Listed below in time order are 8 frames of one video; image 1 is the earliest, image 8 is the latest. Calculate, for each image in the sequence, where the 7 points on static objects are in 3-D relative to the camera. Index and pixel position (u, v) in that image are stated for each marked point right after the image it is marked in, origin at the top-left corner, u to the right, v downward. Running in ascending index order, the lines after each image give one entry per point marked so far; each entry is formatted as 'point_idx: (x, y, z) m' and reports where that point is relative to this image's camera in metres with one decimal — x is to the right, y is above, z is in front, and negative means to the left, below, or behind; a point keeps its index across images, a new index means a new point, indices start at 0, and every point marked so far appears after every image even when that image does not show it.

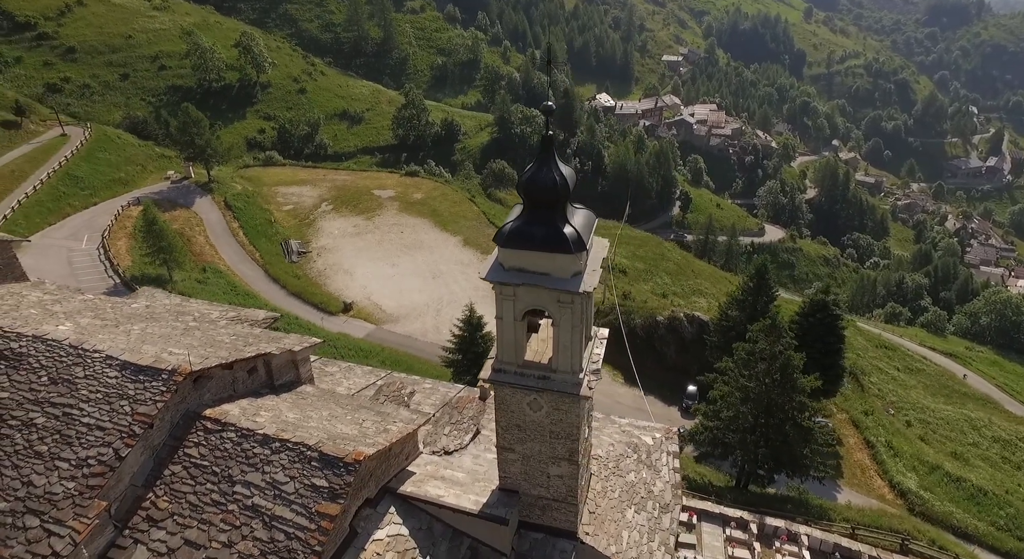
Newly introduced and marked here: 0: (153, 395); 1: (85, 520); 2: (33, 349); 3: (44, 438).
0: (-10.1, -3.3, +18.6) m
1: (-11.0, -6.2, +16.9) m
2: (-14.1, -2.0, +19.6) m
3: (-12.9, -4.4, +18.2) m
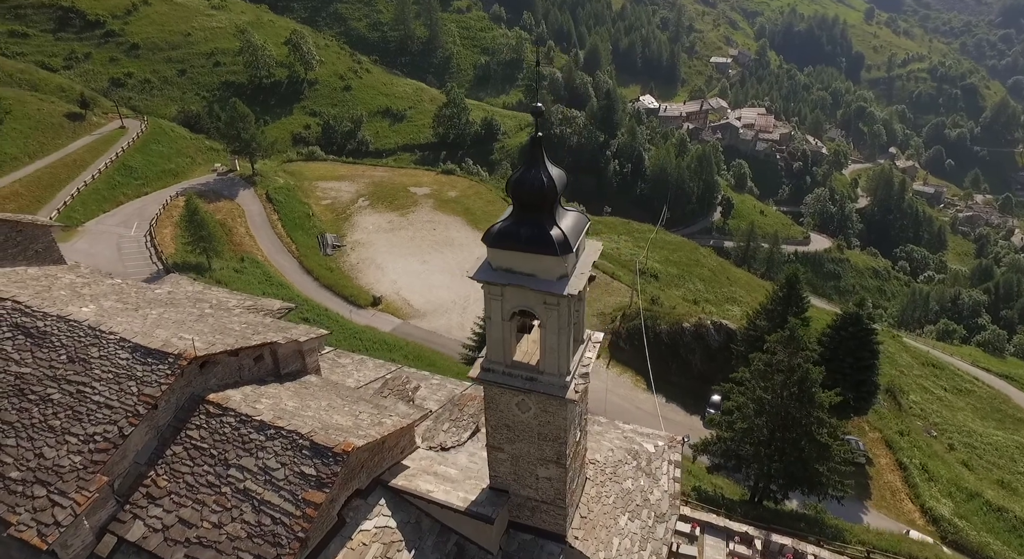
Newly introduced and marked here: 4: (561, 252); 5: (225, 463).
0: (-10.5, -2.9, +19.6) m
1: (-11.6, -5.8, +18.0) m
2: (-14.4, -1.5, +20.9) m
3: (-13.3, -3.9, +19.4) m
4: (+1.3, +0.7, +17.5) m
5: (-8.3, -5.4, +19.2) m
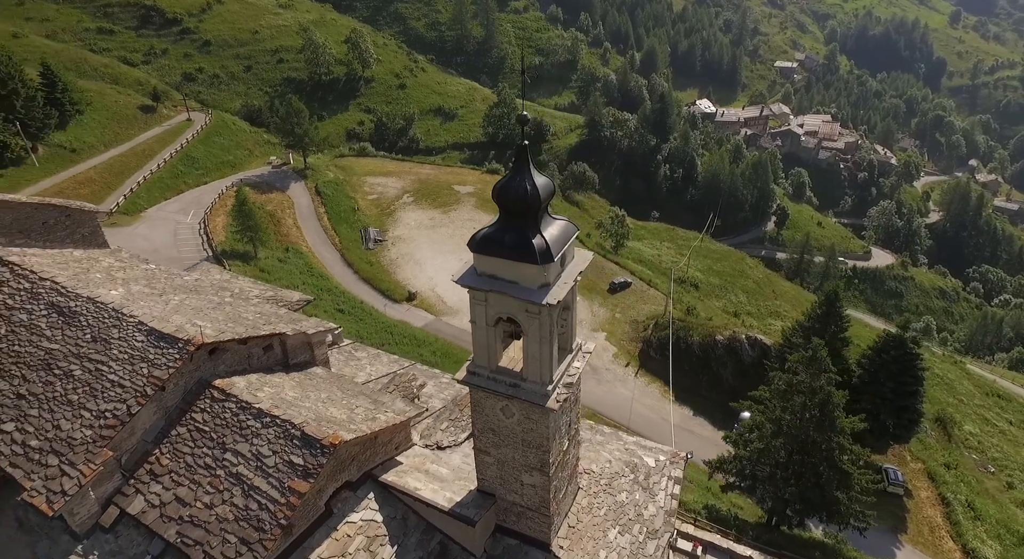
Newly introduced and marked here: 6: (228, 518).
0: (-10.8, -2.6, +20.8) m
1: (-12.3, -5.4, +19.3) m
2: (-14.5, -1.0, +22.5) m
3: (-13.8, -3.4, +20.9) m
4: (+0.8, +0.5, +17.5) m
5: (-8.9, -5.1, +20.2) m
6: (-8.2, -6.9, +19.1) m
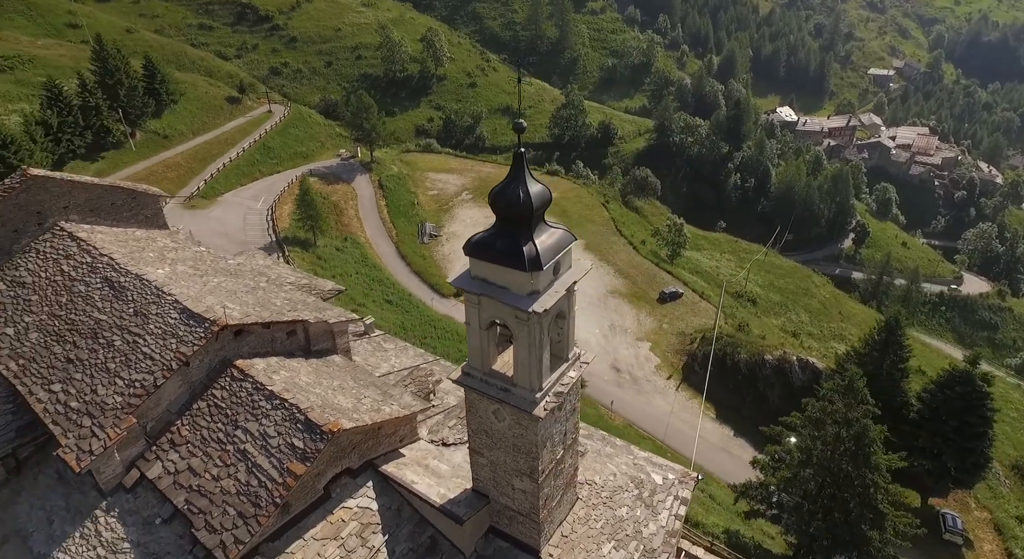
0: (-10.7, -2.0, +22.3) m
1: (-12.6, -4.8, +21.0) m
2: (-14.1, -0.2, +24.4) m
3: (-13.7, -2.7, +22.7) m
4: (+0.5, +0.3, +17.4) m
5: (-9.1, -4.7, +21.4) m
6: (-8.7, -6.5, +20.3) m
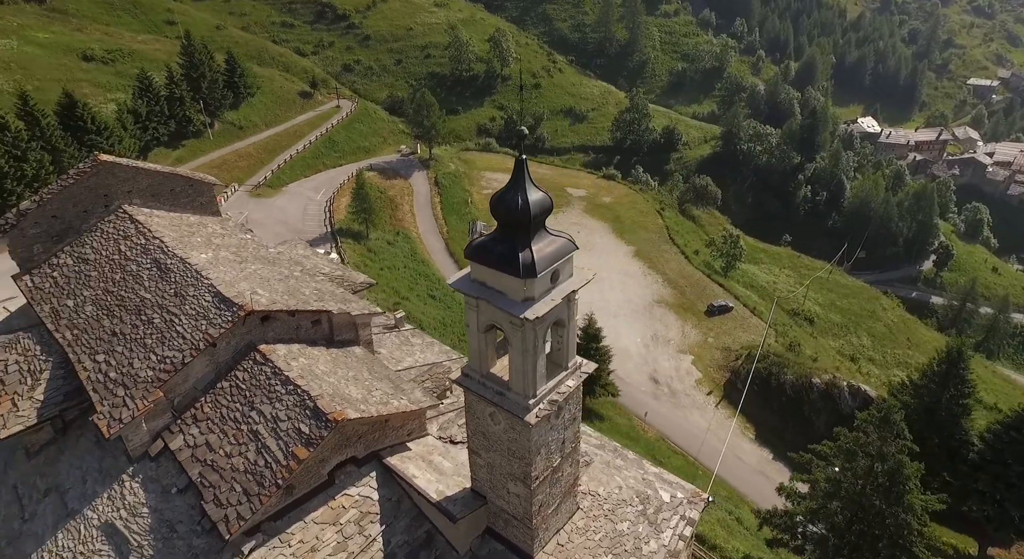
0: (-10.4, -1.5, +23.5) m
1: (-12.5, -4.2, +22.5) m
2: (-13.3, +0.5, +26.0) m
3: (-13.3, -2.0, +24.3) m
4: (+0.3, +0.1, +17.4) m
5: (-9.0, -4.3, +22.5) m
6: (-8.8, -6.1, +21.3) m
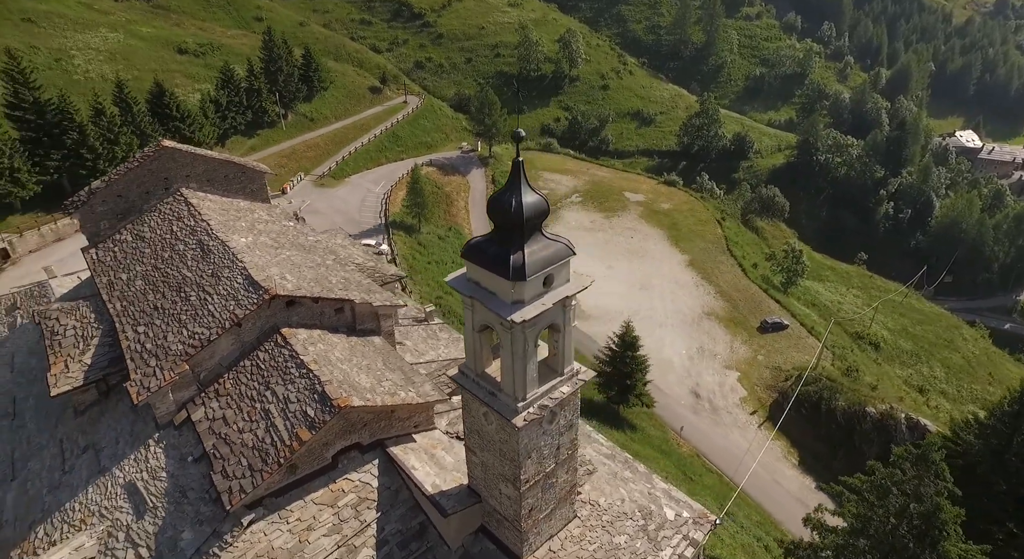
0: (-9.9, -0.9, +24.6) m
1: (-12.3, -3.4, +23.9) m
2: (-12.4, +1.3, +27.5) m
3: (-12.7, -1.2, +25.8) m
4: (+0.1, +0.1, +17.2) m
5: (-8.8, -3.7, +23.4) m
6: (-8.9, -5.5, +22.2) m
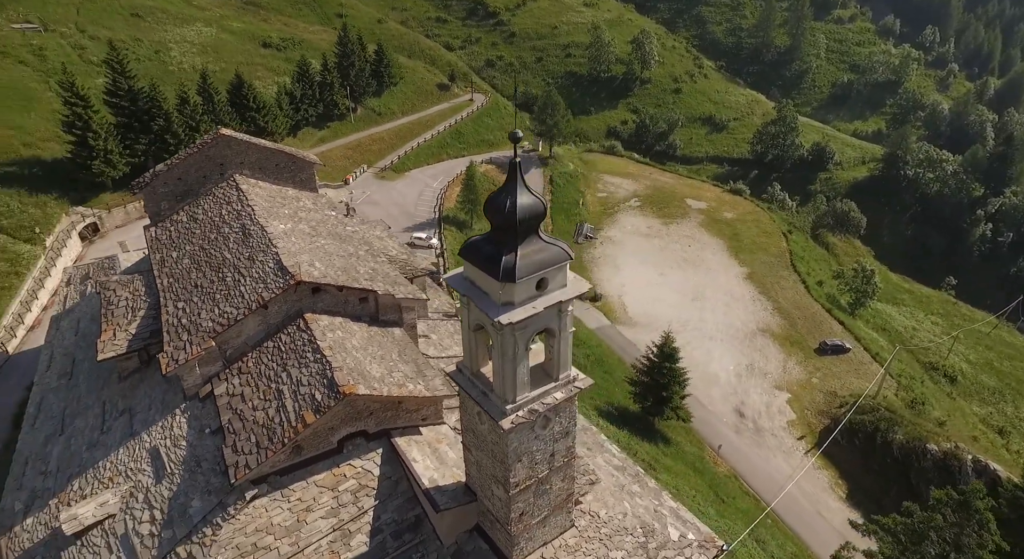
0: (-9.2, -0.2, +25.4) m
1: (-11.8, -2.6, +25.0) m
2: (-11.1, +2.0, +28.6) m
3: (-11.9, -0.4, +26.9) m
4: (-0.2, +0.2, +16.8) m
5: (-8.4, -3.1, +24.1) m
6: (-8.8, -4.9, +22.9) m
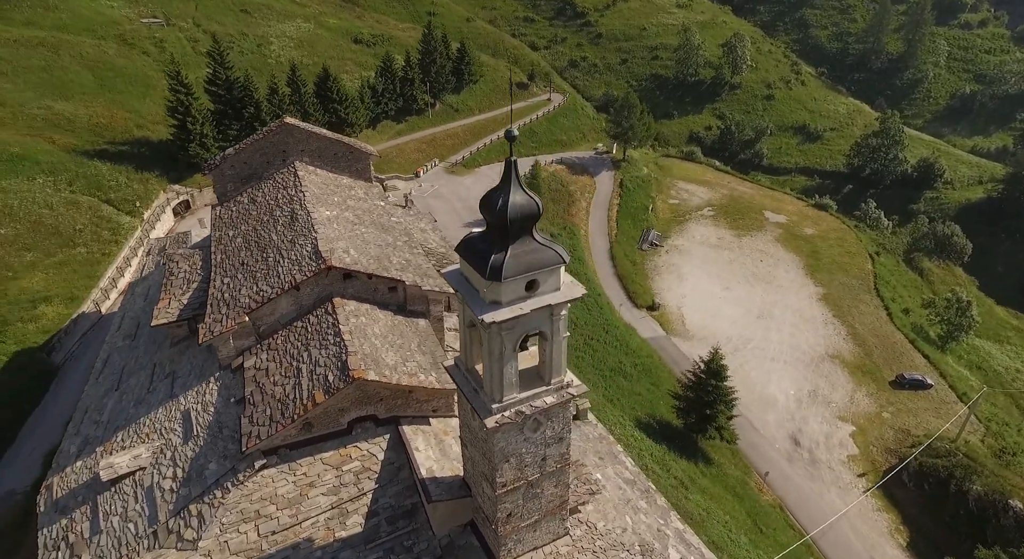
0: (-8.1, +0.6, +26.2) m
1: (-11.0, -1.6, +26.2) m
2: (-9.4, +2.9, +29.6) m
3: (-10.5, +0.6, +28.1) m
4: (-0.6, +0.5, +16.3) m
5: (-7.8, -2.4, +24.8) m
6: (-8.5, -4.1, +23.7) m
